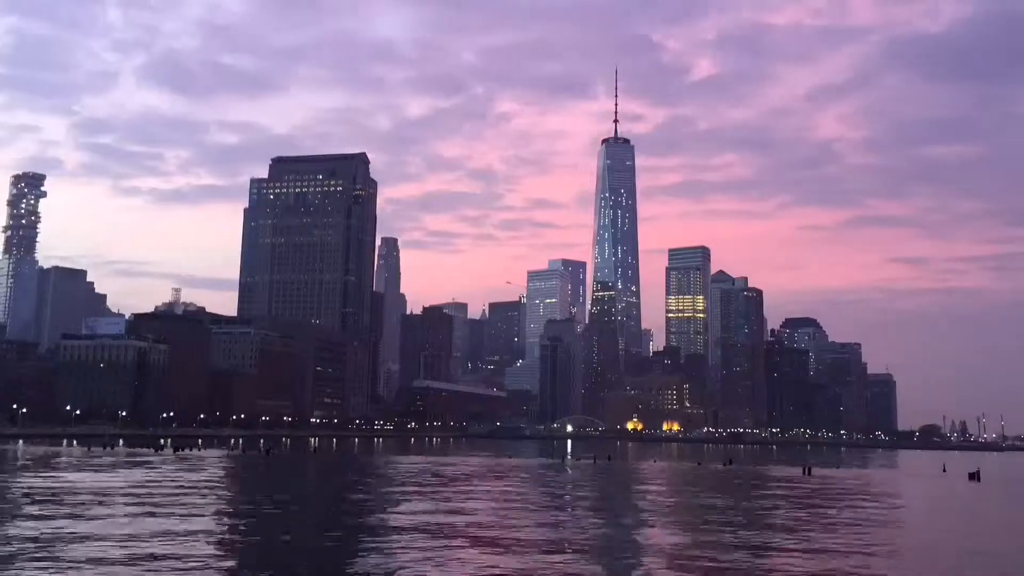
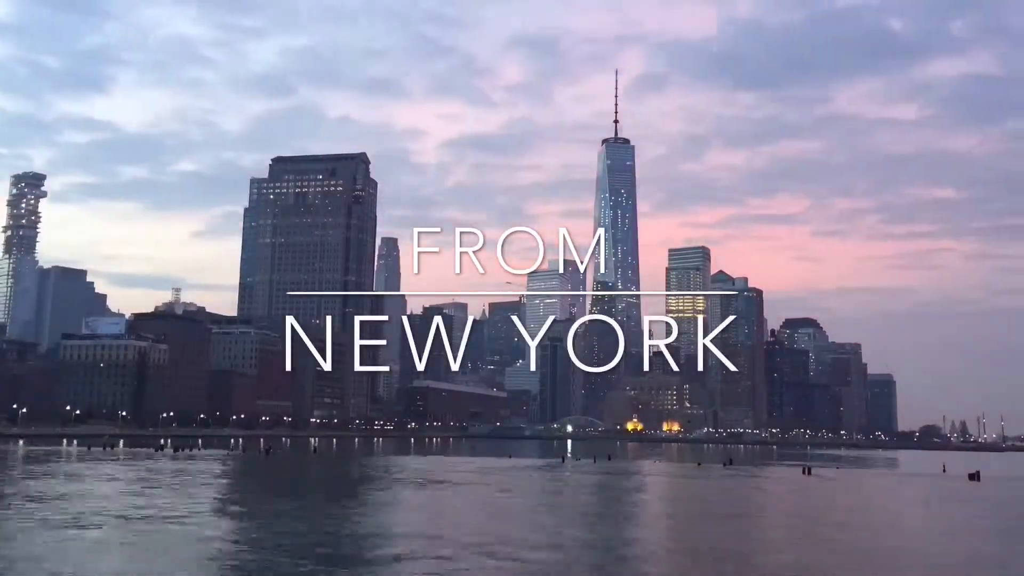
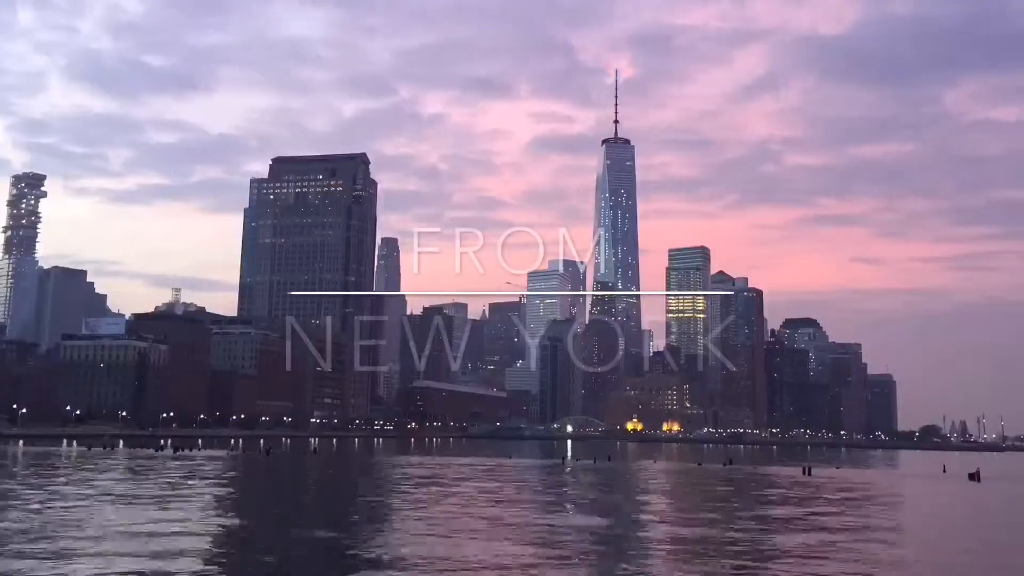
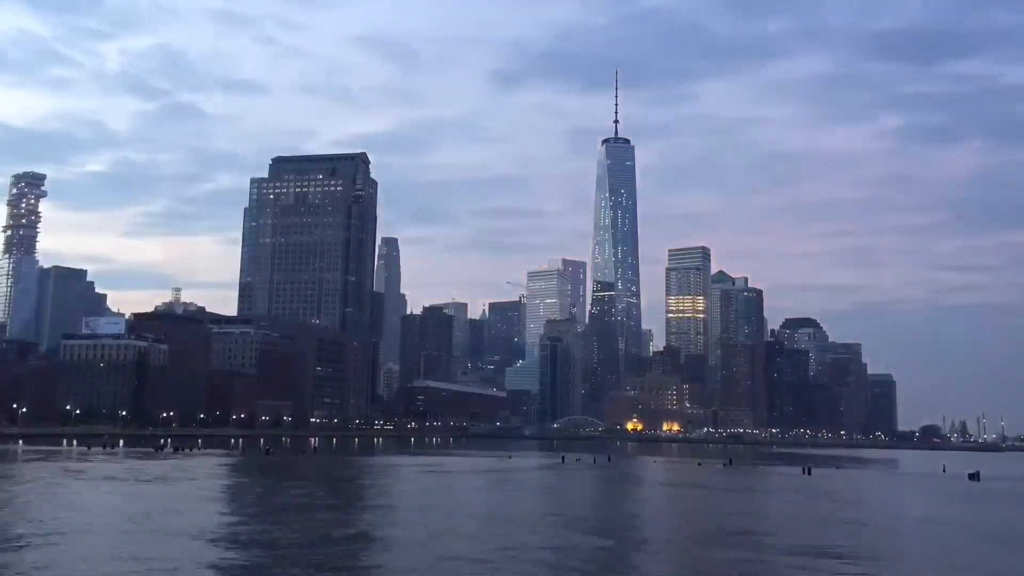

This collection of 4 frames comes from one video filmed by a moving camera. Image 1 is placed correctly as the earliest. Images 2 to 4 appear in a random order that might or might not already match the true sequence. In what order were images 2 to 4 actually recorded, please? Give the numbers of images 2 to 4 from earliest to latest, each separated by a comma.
3, 2, 4
